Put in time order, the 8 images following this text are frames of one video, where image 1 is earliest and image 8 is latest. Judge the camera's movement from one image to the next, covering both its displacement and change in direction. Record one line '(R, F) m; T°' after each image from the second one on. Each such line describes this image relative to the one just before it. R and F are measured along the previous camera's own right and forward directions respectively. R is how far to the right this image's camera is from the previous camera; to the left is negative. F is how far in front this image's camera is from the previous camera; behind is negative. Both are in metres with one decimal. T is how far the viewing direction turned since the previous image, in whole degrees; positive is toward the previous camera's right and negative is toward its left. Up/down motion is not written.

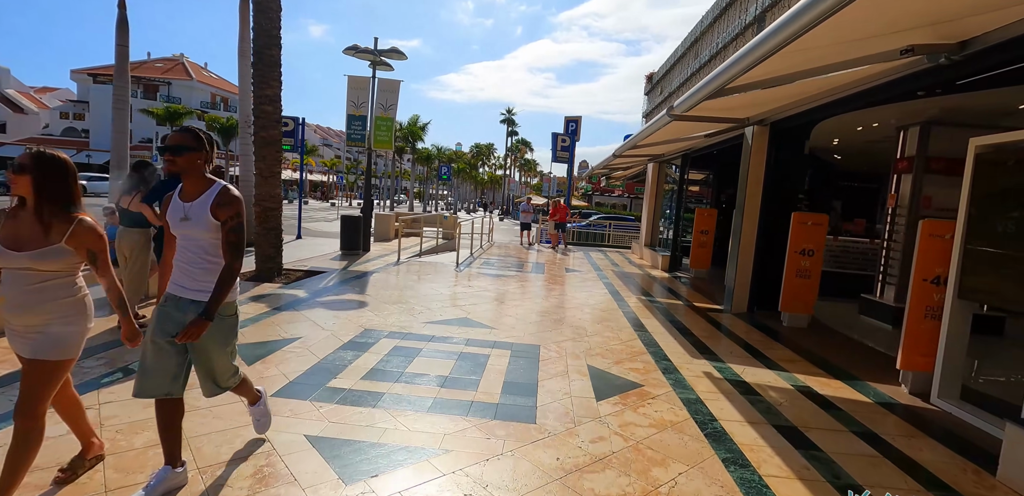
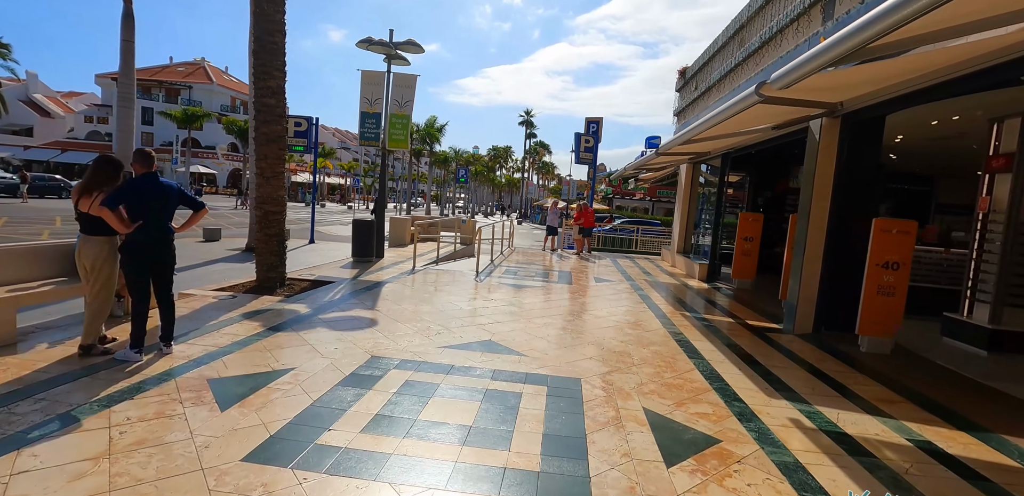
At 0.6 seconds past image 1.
(-0.2, +0.9) m; -2°
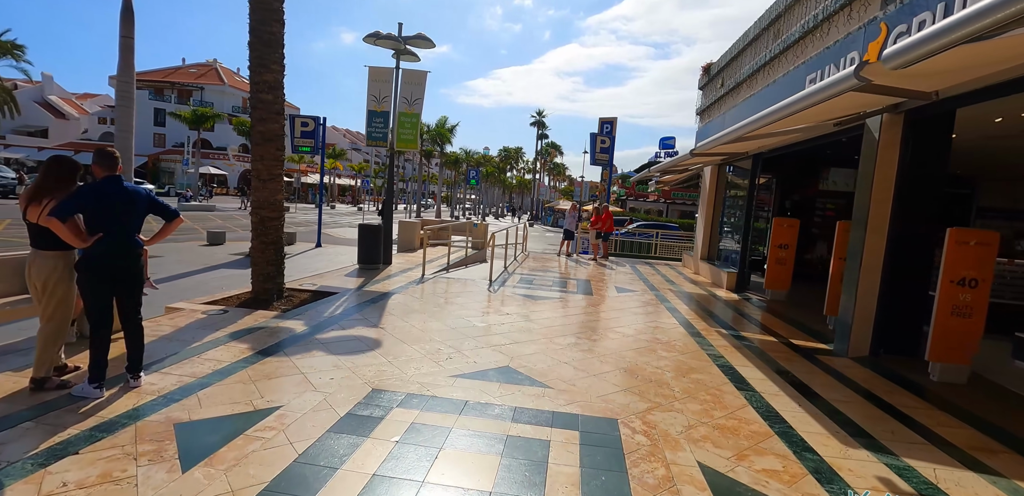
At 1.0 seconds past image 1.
(-0.1, +0.6) m; -1°
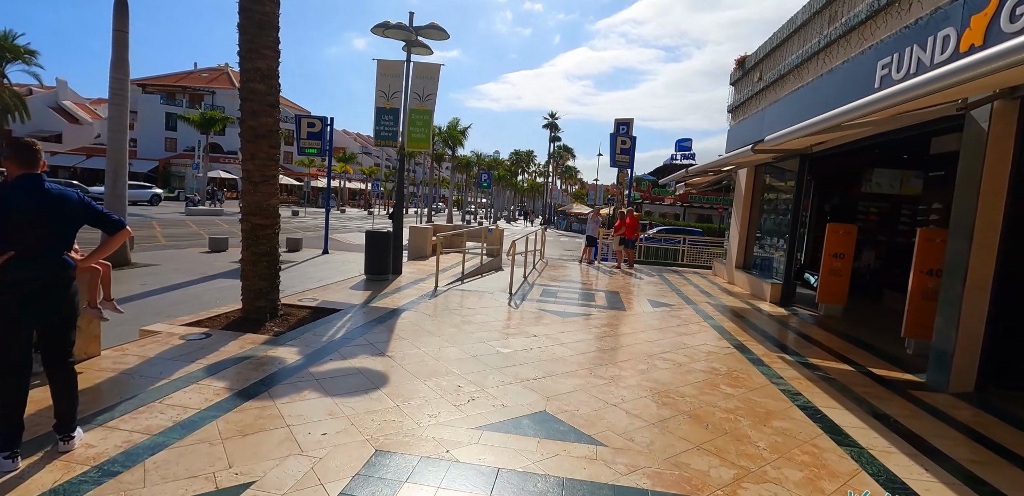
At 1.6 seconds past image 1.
(-0.2, +0.9) m; -1°
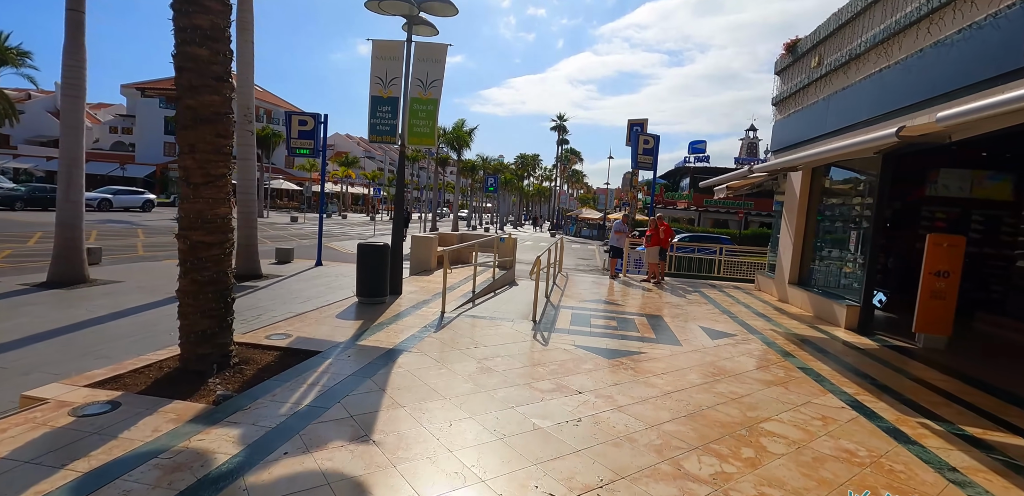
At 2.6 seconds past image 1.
(-0.3, +1.5) m; 0°
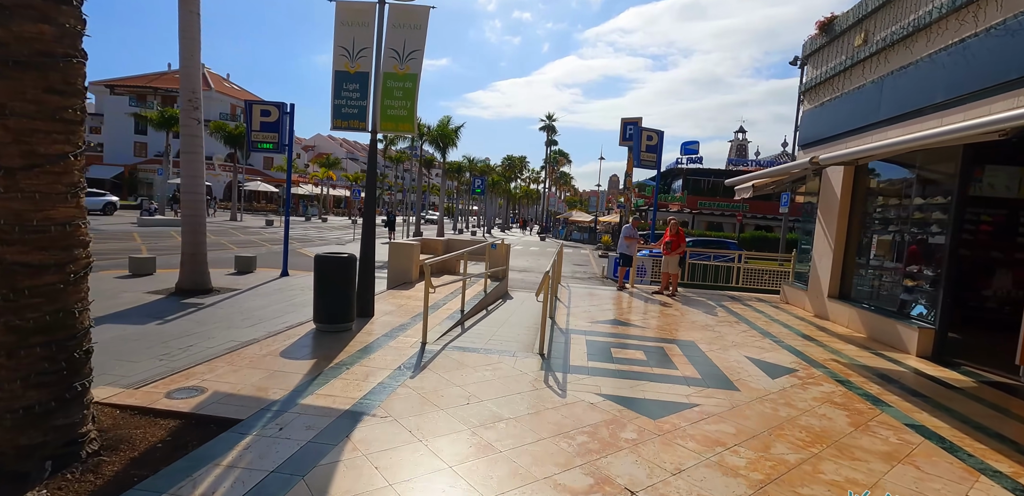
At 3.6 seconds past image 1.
(-0.2, +1.5) m; +2°
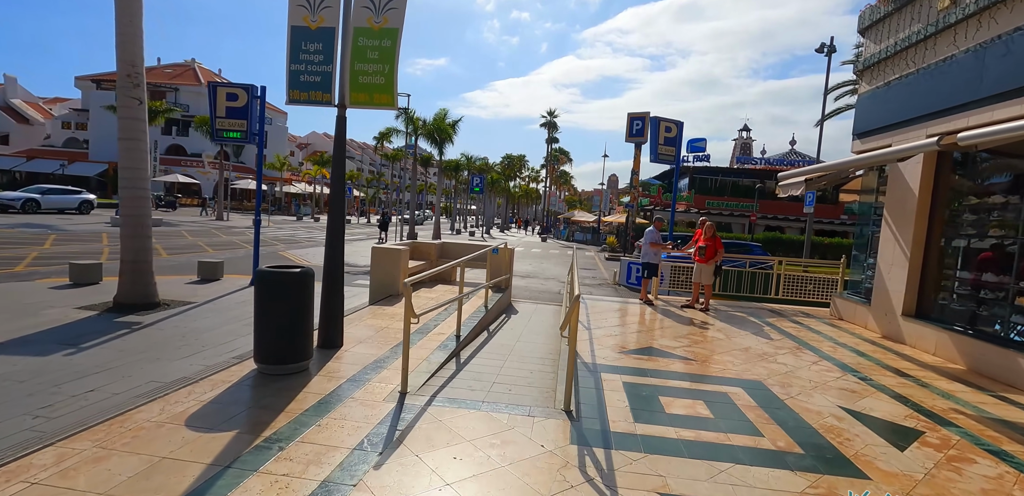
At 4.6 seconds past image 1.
(-0.1, +1.5) m; 0°
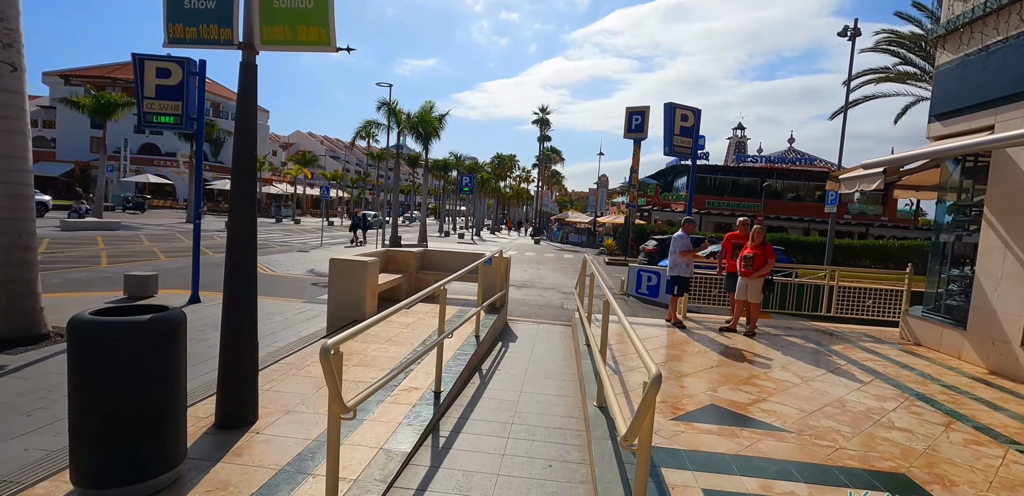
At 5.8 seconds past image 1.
(-0.1, +1.8) m; +1°
